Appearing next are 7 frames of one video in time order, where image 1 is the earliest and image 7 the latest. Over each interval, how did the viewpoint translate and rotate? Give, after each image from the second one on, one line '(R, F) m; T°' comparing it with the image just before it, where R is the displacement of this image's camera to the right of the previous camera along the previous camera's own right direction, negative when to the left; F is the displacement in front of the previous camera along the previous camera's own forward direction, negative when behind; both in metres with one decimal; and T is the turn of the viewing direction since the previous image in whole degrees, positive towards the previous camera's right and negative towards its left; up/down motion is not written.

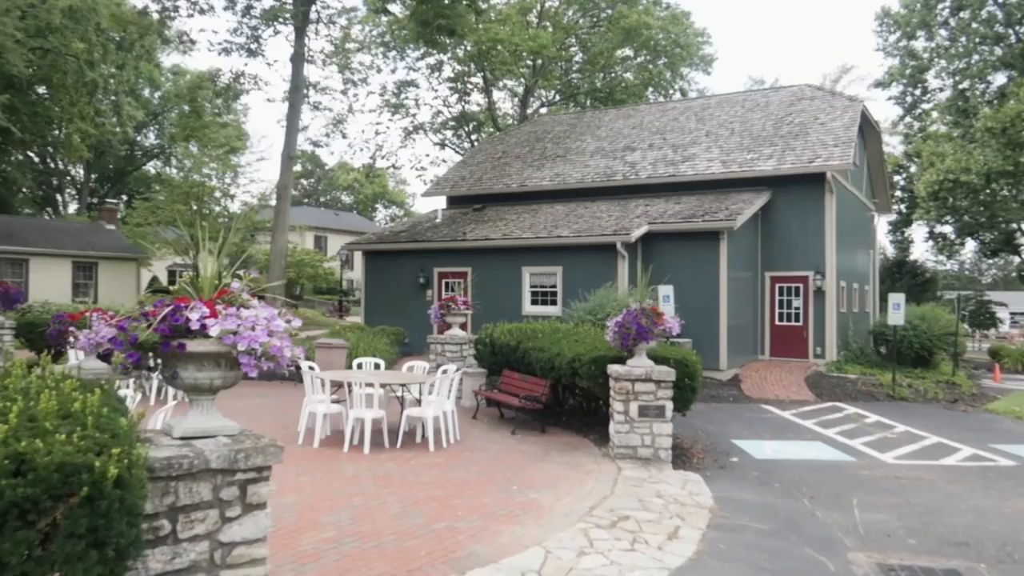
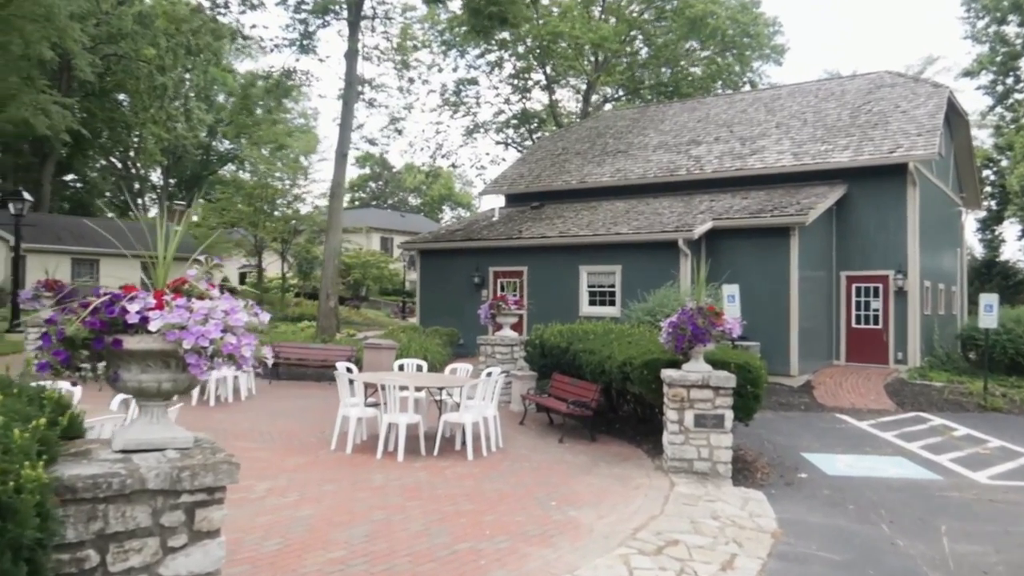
(+0.2, +0.6) m; -5°
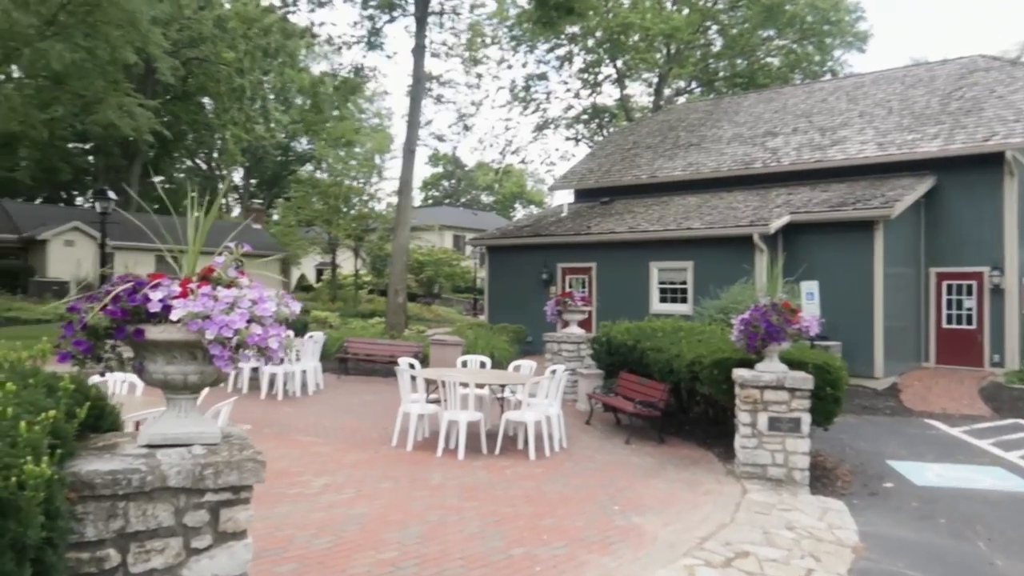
(+0.1, +0.2) m; -5°
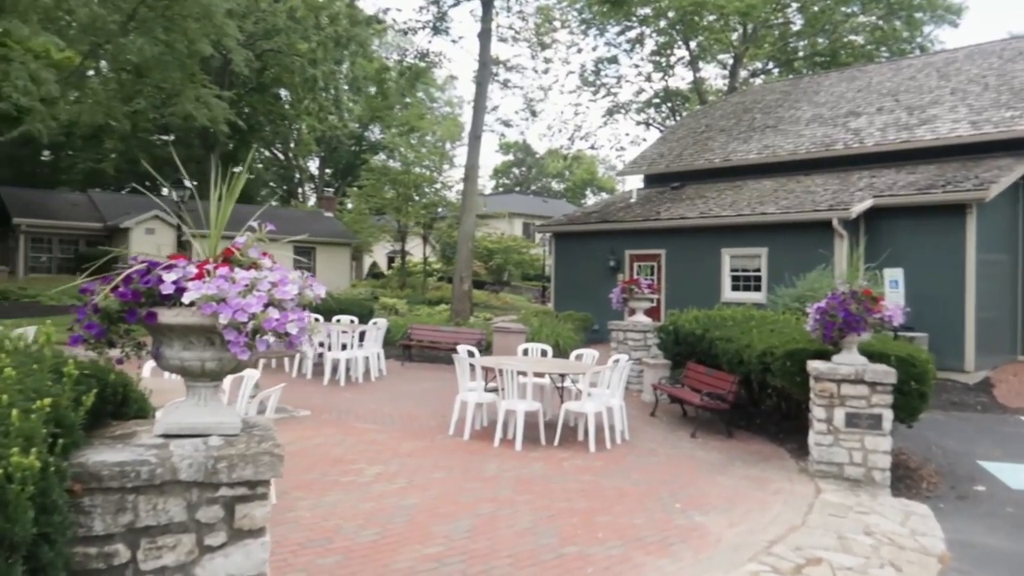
(+0.1, +0.2) m; -5°
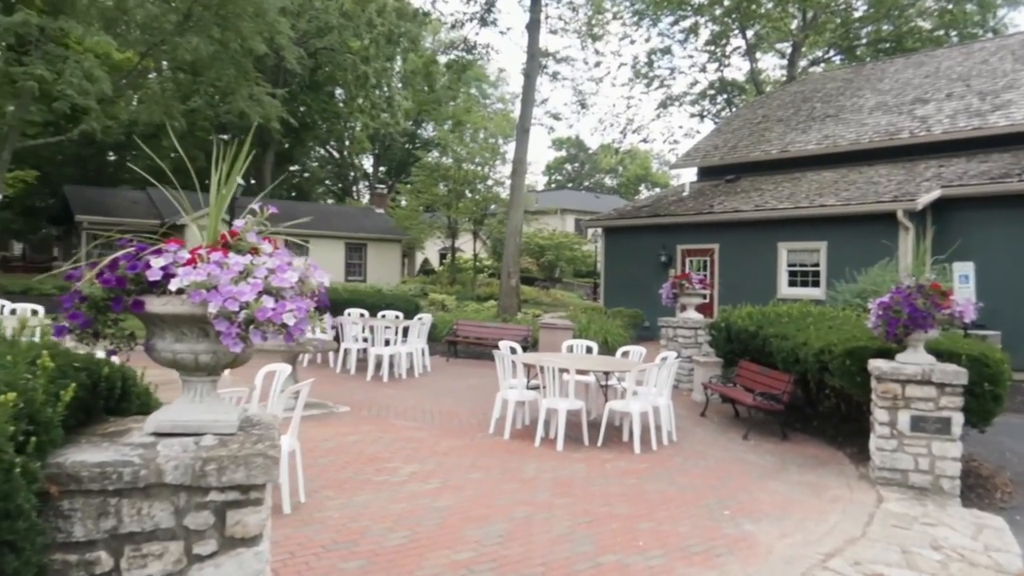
(+0.1, +0.2) m; -4°
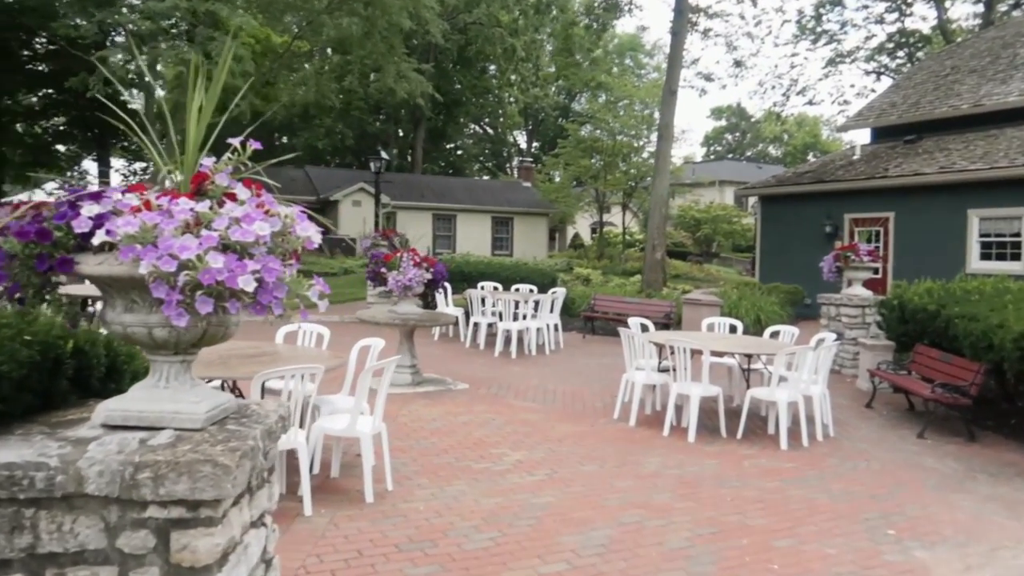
(+0.2, +0.7) m; -11°
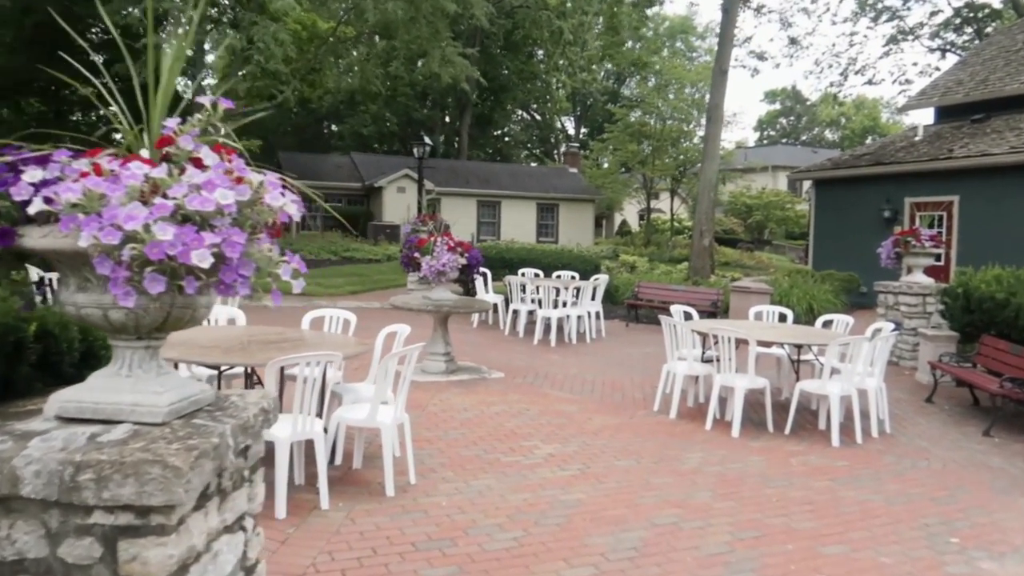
(+0.1, +0.3) m; -4°
